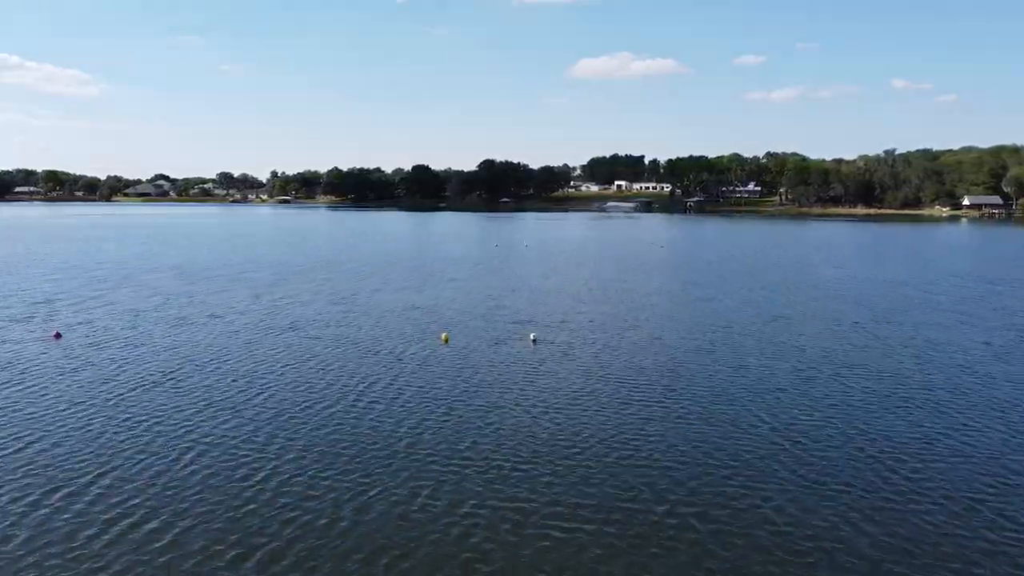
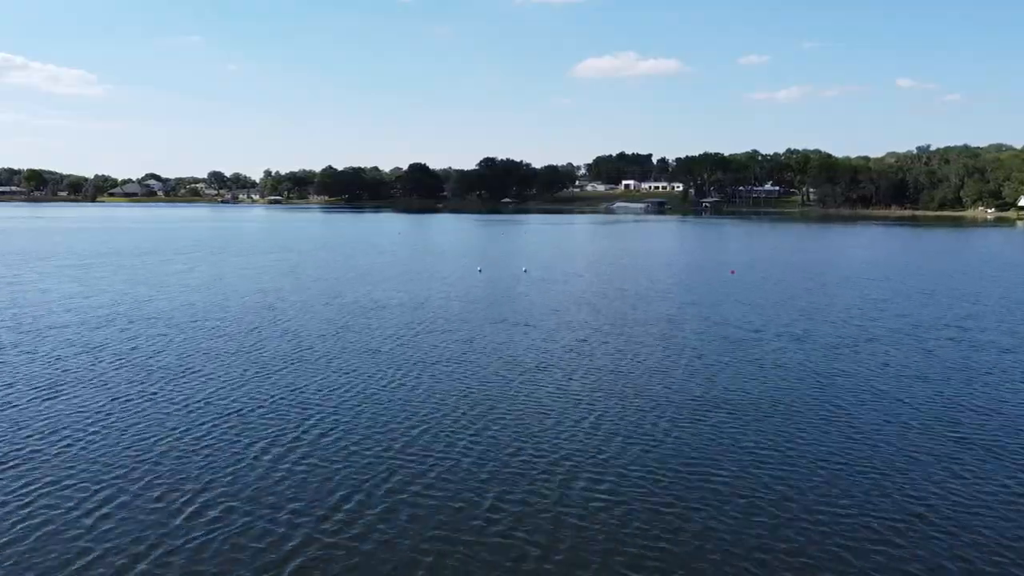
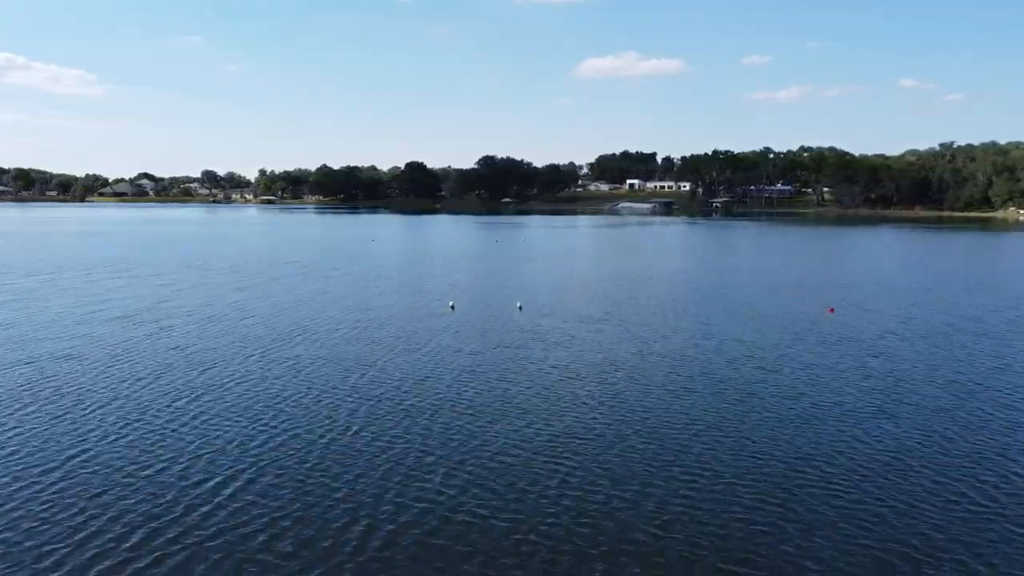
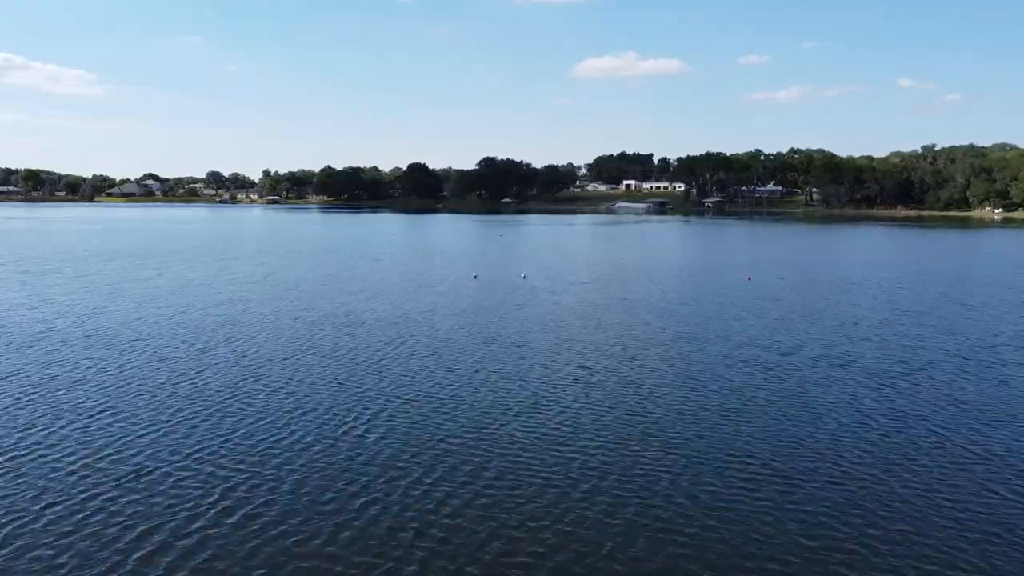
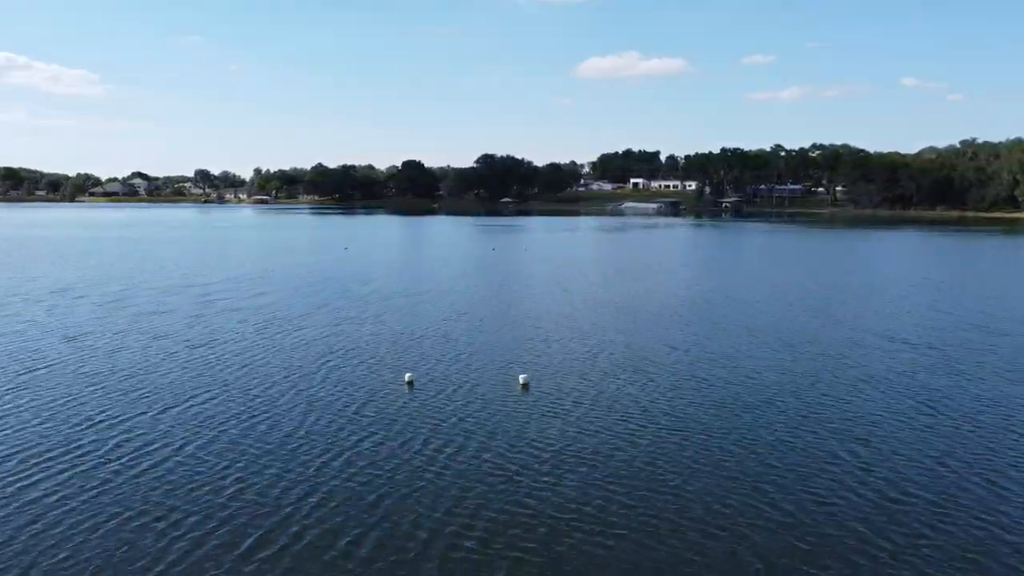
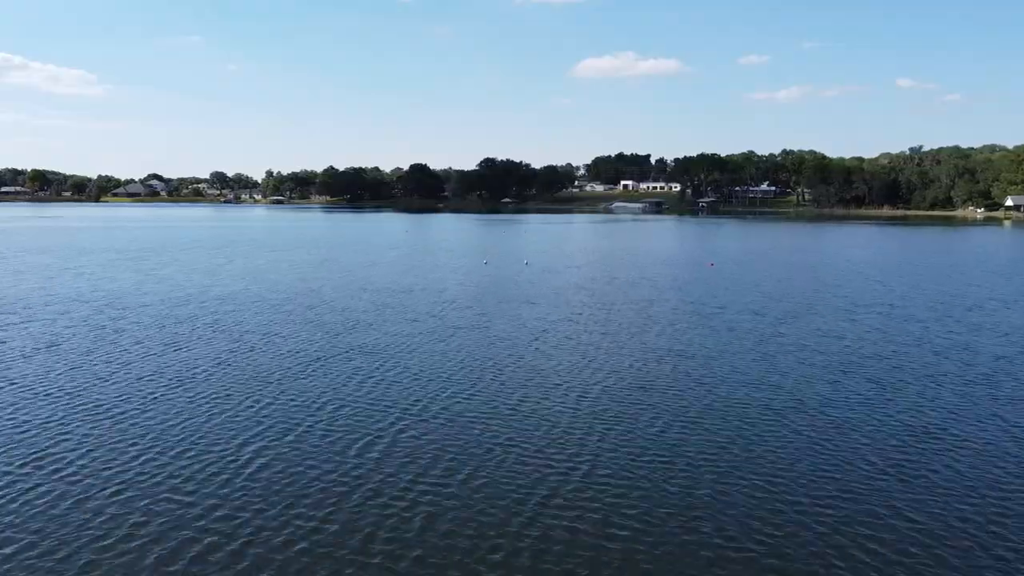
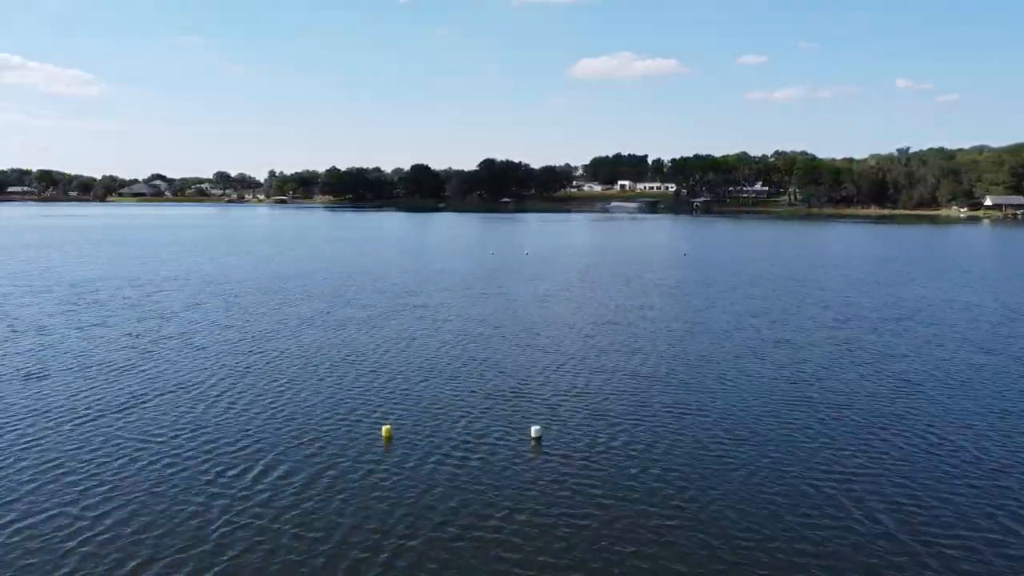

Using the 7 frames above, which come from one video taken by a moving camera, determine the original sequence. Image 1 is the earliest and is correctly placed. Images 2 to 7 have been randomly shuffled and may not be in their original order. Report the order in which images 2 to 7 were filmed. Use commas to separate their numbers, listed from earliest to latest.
7, 6, 2, 4, 3, 5
